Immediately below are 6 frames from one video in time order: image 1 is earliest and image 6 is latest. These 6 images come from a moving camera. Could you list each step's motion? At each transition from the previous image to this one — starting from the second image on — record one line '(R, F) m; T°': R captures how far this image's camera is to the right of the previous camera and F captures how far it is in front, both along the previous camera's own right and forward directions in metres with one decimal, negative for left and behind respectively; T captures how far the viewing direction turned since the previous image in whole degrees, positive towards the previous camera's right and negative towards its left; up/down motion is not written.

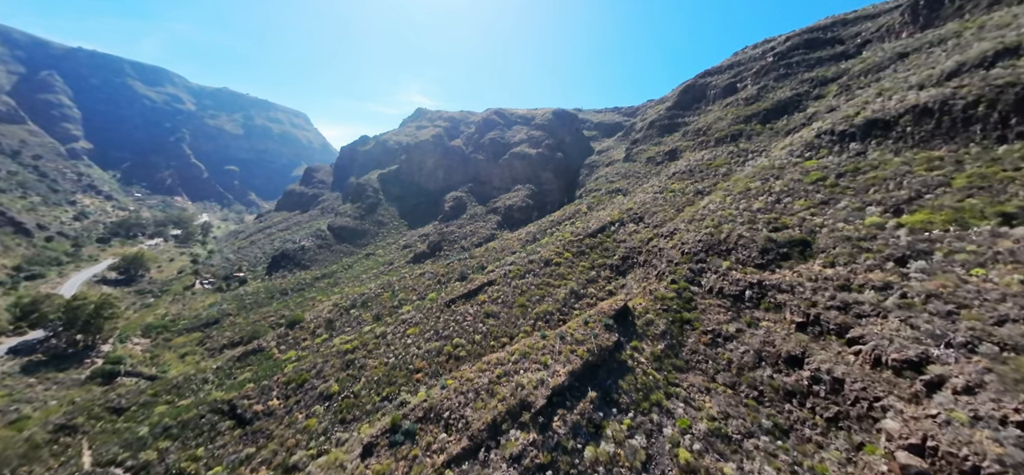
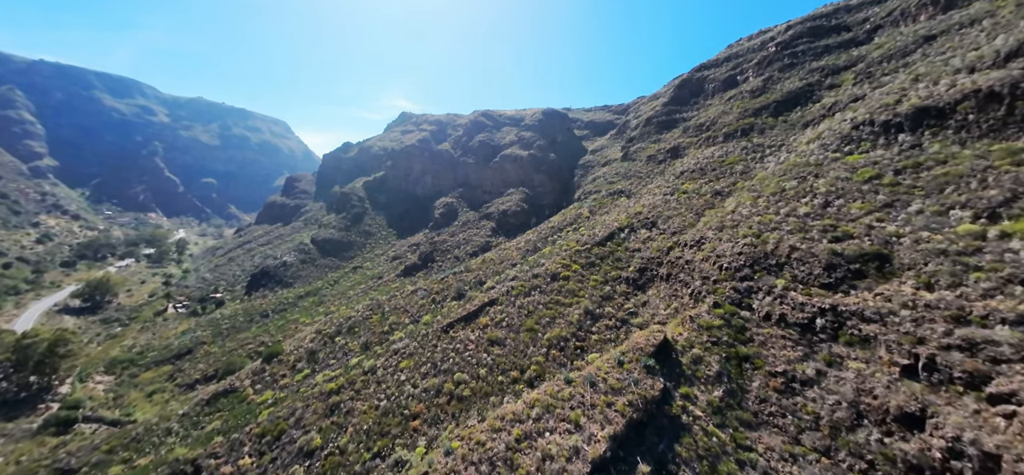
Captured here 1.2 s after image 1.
(-0.7, +2.4) m; +2°
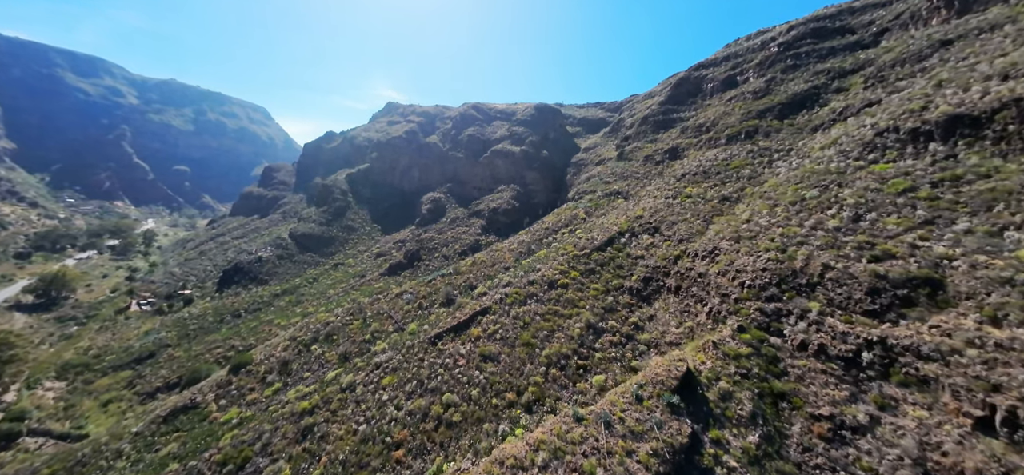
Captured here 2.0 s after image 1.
(-0.5, +1.6) m; +2°
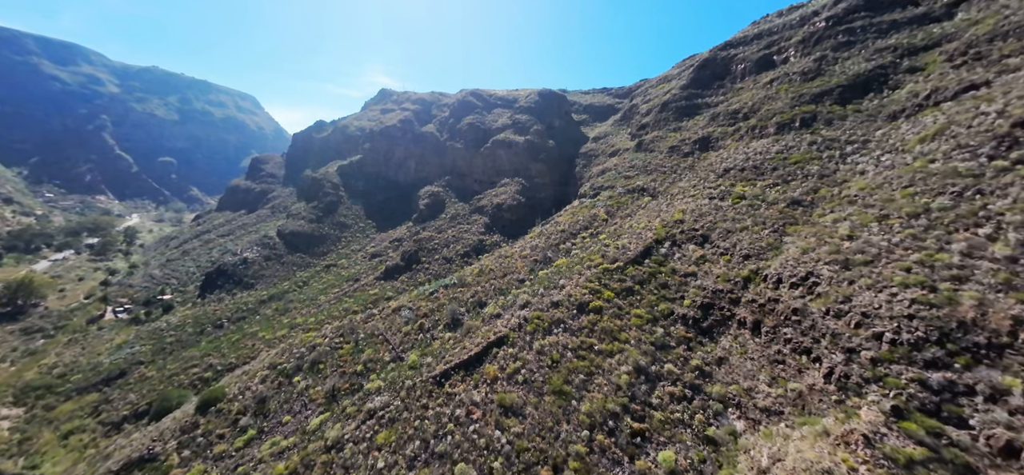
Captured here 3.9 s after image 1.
(-1.2, +3.7) m; +1°
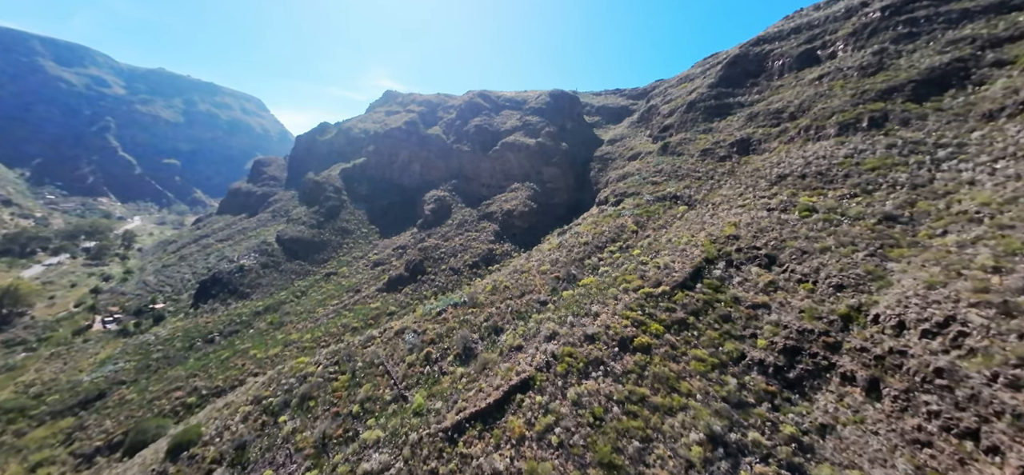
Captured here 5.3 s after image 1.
(-1.1, +2.9) m; -1°
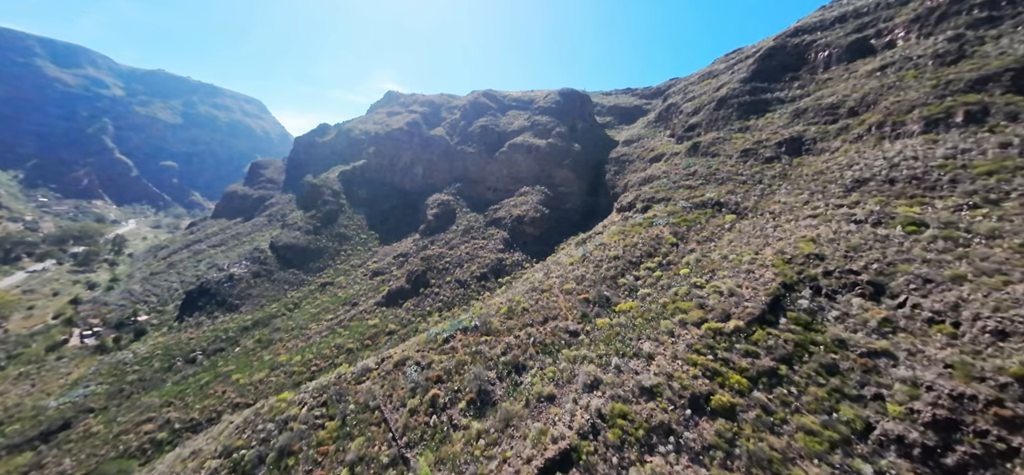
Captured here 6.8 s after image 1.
(-1.2, +3.2) m; 0°
